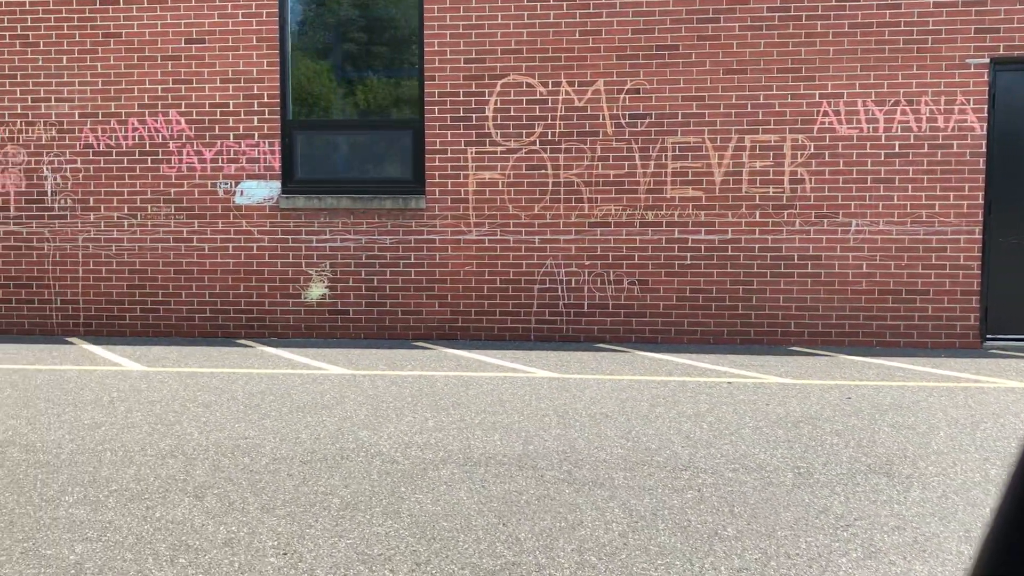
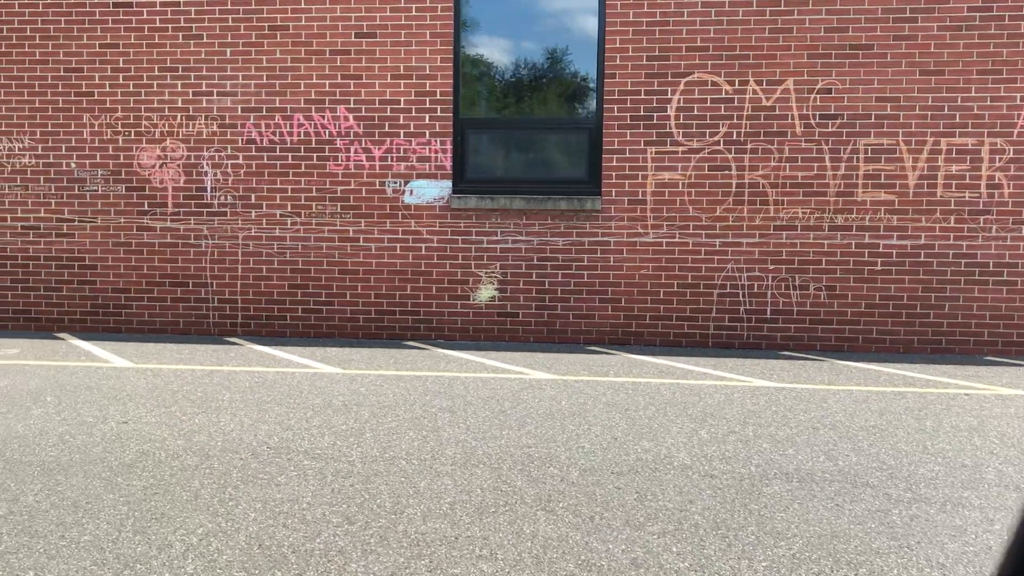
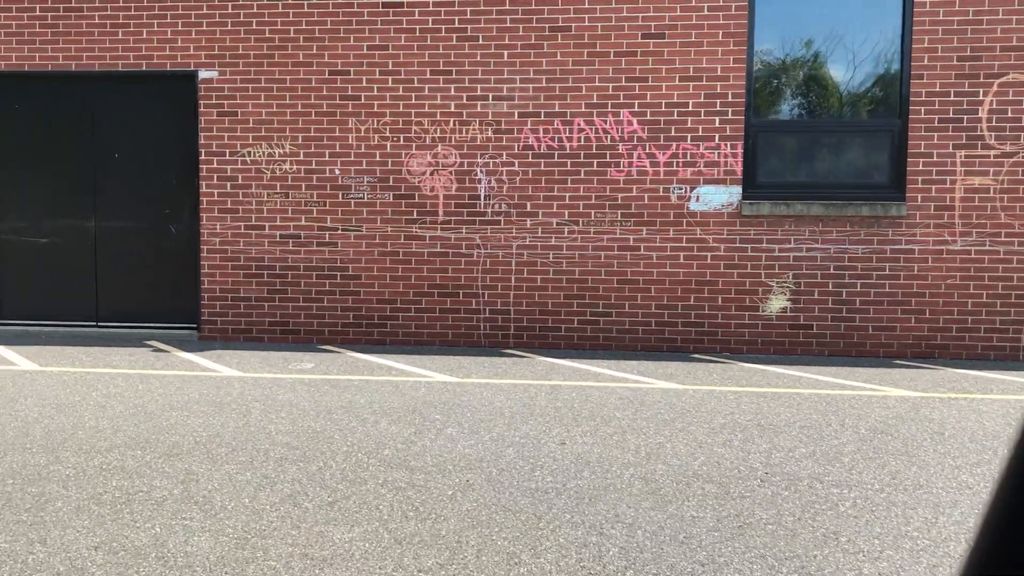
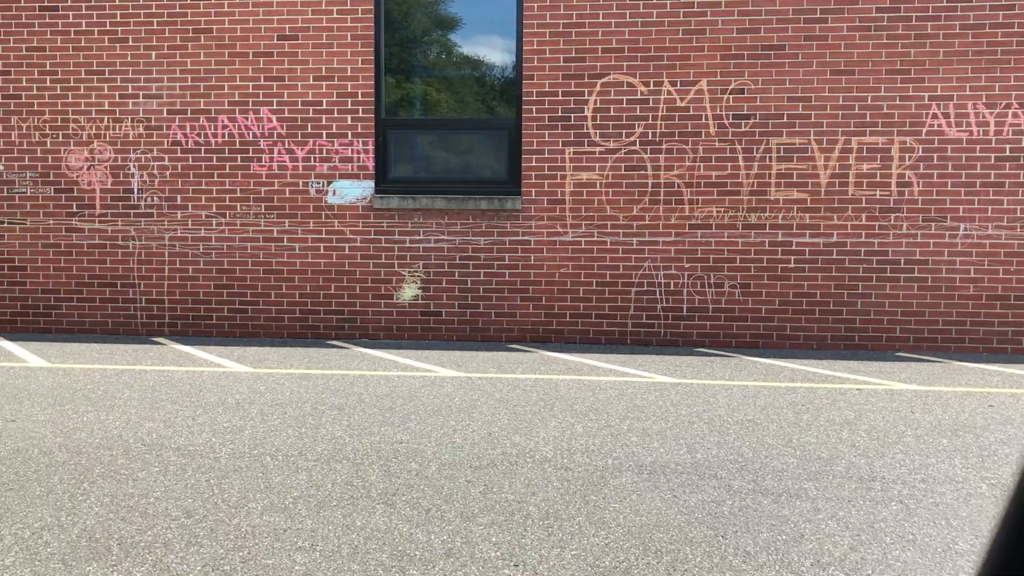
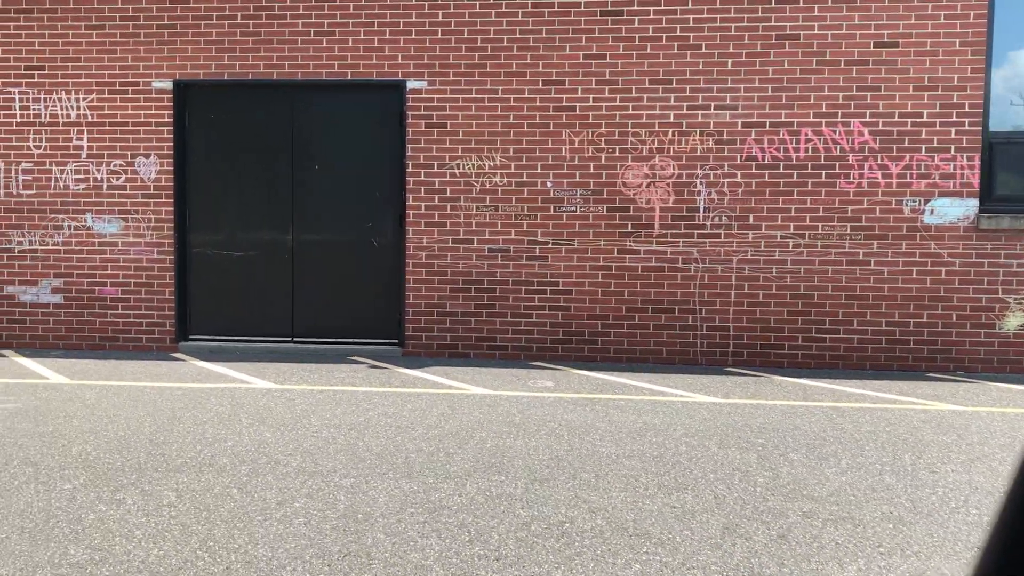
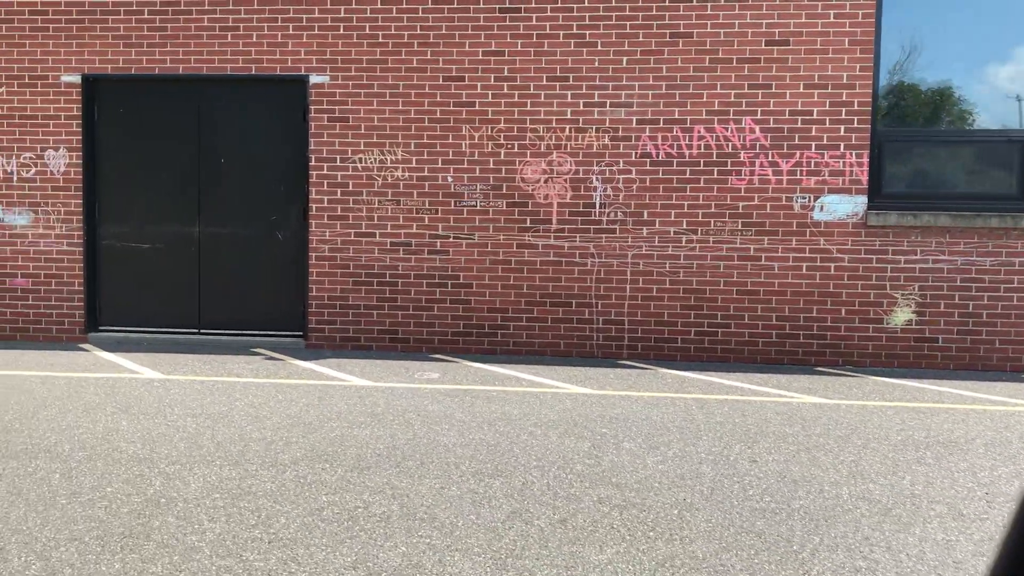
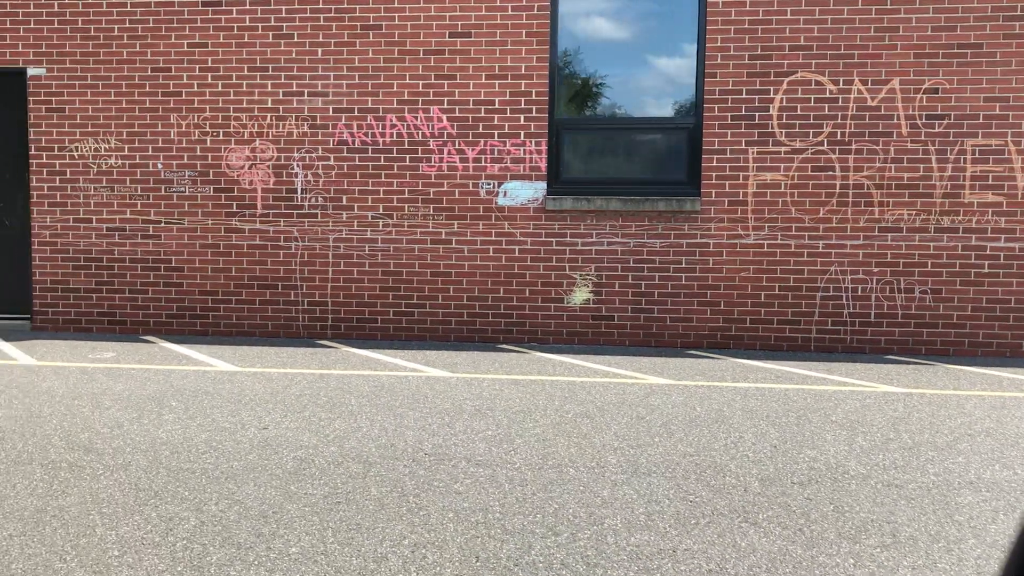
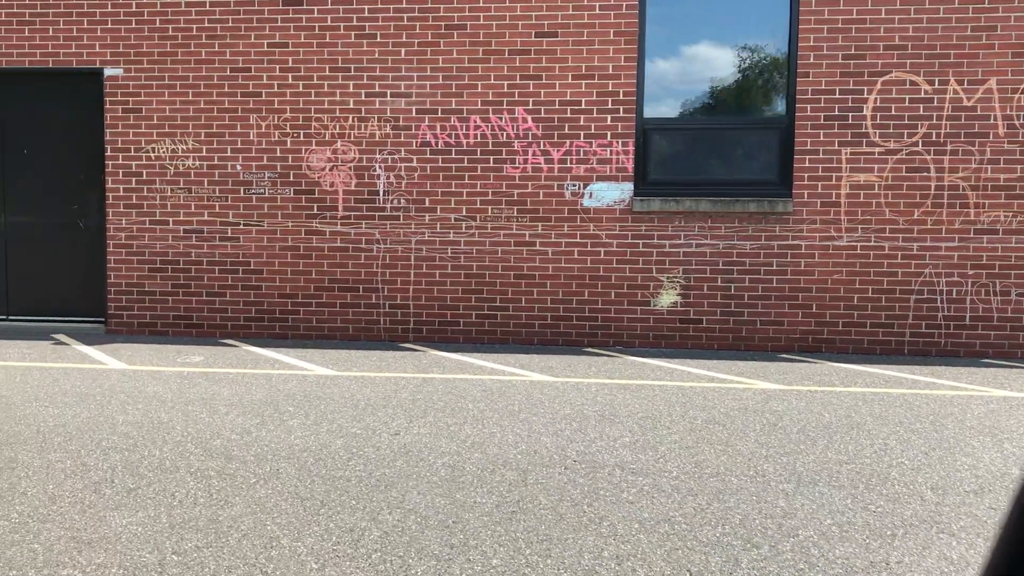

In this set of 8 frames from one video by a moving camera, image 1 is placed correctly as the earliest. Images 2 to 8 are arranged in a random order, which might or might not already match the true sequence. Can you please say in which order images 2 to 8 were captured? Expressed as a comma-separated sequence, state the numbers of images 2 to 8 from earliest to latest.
4, 2, 7, 8, 3, 6, 5
